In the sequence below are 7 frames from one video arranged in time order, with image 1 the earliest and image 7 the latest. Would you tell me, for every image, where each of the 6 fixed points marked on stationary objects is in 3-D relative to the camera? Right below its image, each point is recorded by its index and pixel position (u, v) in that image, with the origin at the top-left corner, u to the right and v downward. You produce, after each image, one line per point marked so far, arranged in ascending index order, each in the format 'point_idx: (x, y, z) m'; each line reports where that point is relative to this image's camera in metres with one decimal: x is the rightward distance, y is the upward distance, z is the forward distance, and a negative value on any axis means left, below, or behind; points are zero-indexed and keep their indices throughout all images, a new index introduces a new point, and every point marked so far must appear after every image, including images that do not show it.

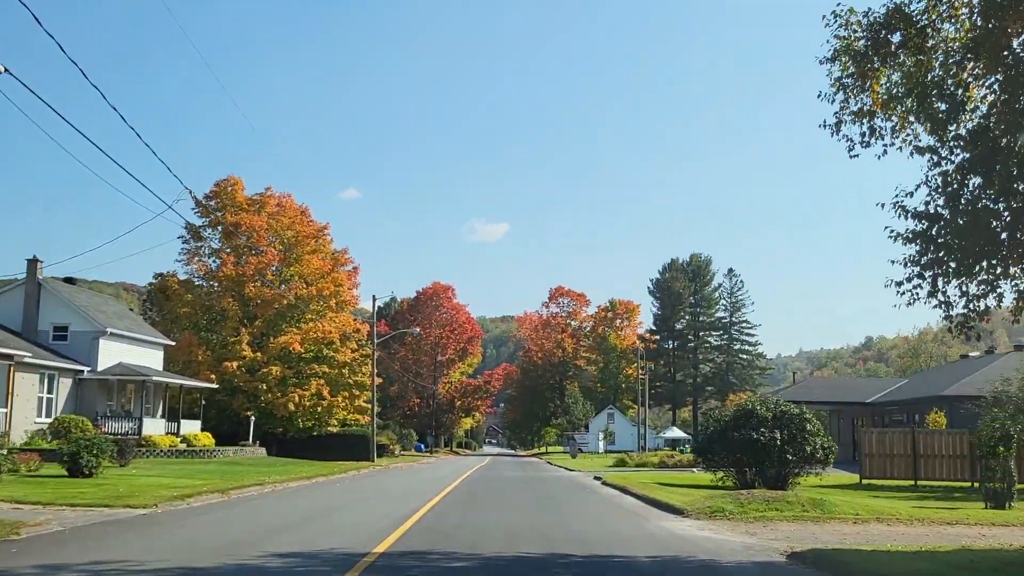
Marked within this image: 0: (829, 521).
0: (+5.1, -3.8, +14.6) m
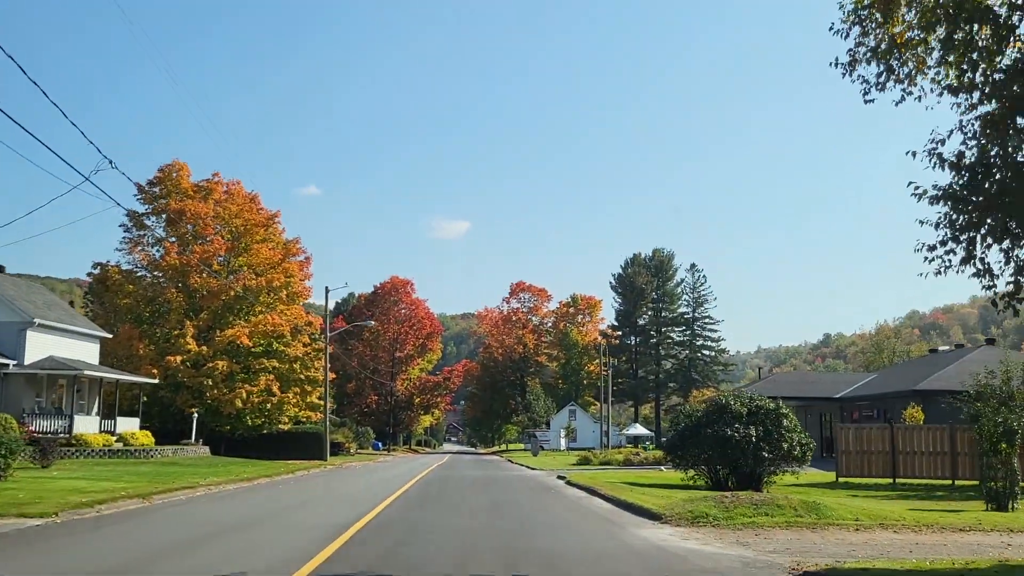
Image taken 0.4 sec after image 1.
0: (+4.5, -3.4, +12.9) m
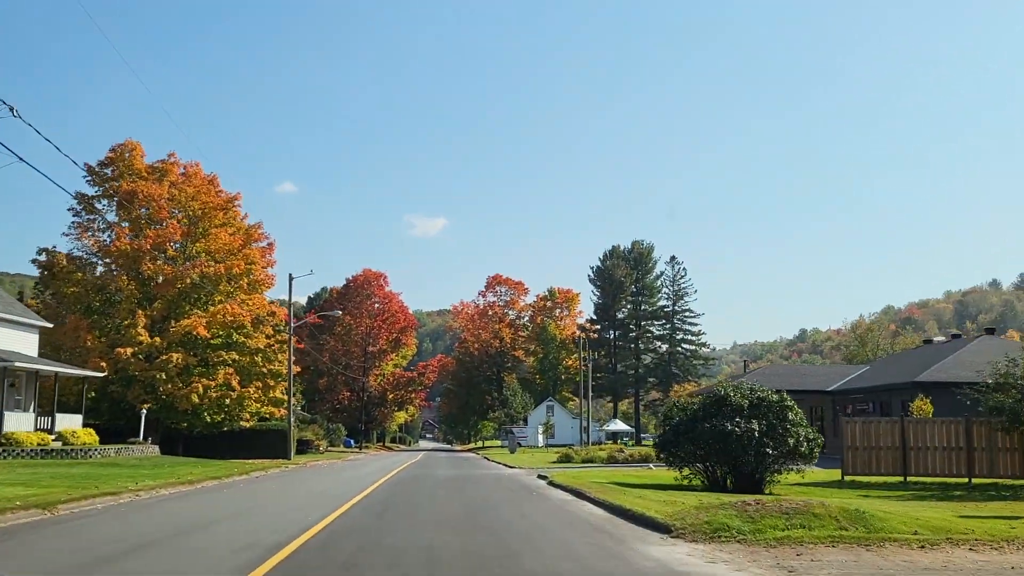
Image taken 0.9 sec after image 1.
0: (+4.3, -2.9, +10.3) m
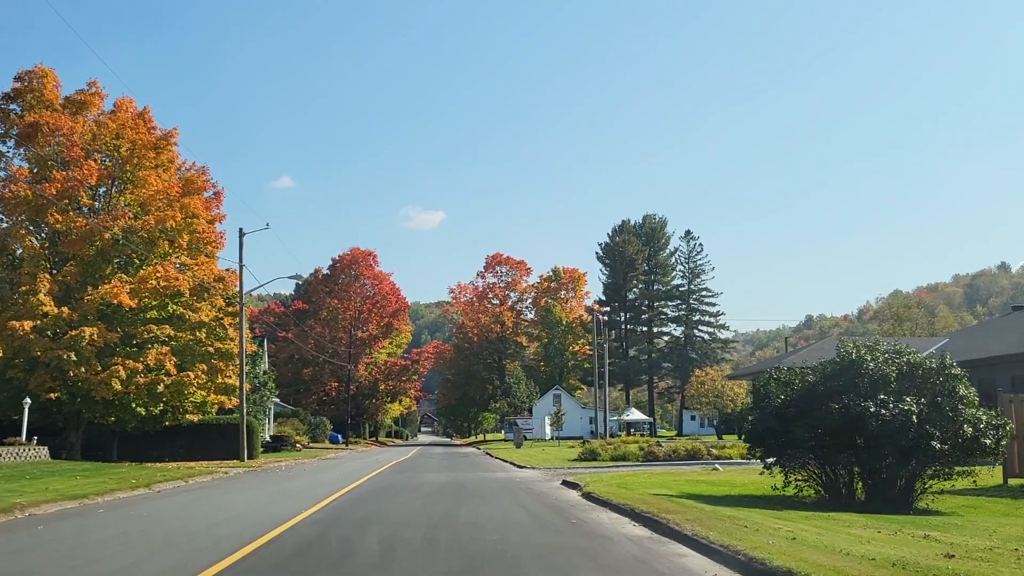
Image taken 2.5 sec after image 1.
0: (+4.6, -1.4, +1.7) m
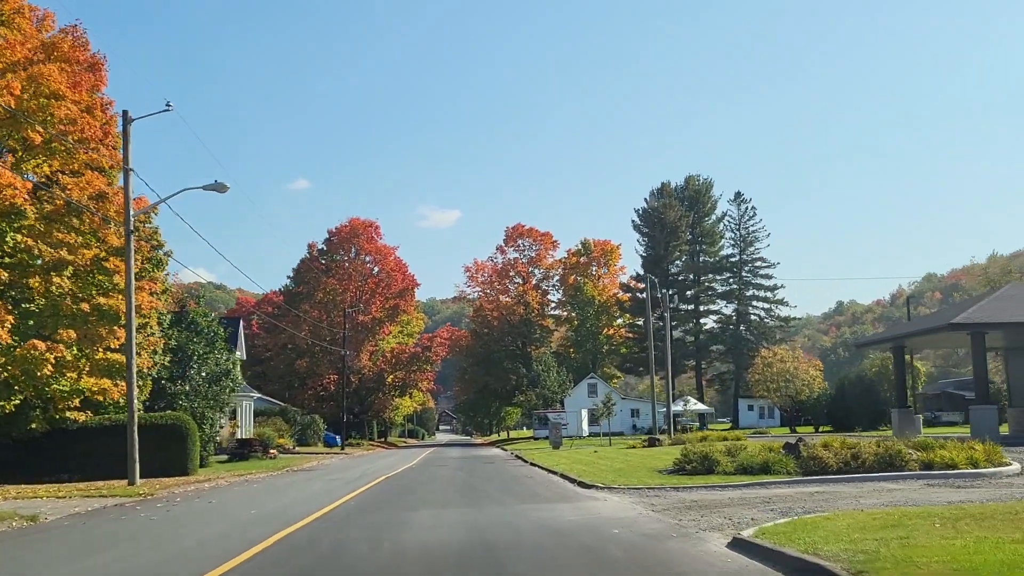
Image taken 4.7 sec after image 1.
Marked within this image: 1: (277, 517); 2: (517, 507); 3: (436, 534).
0: (+5.2, +0.8, -11.5) m
1: (-5.2, -4.9, +18.0) m
2: (+0.1, -3.7, +15.0) m
3: (-1.4, -3.8, +12.8) m
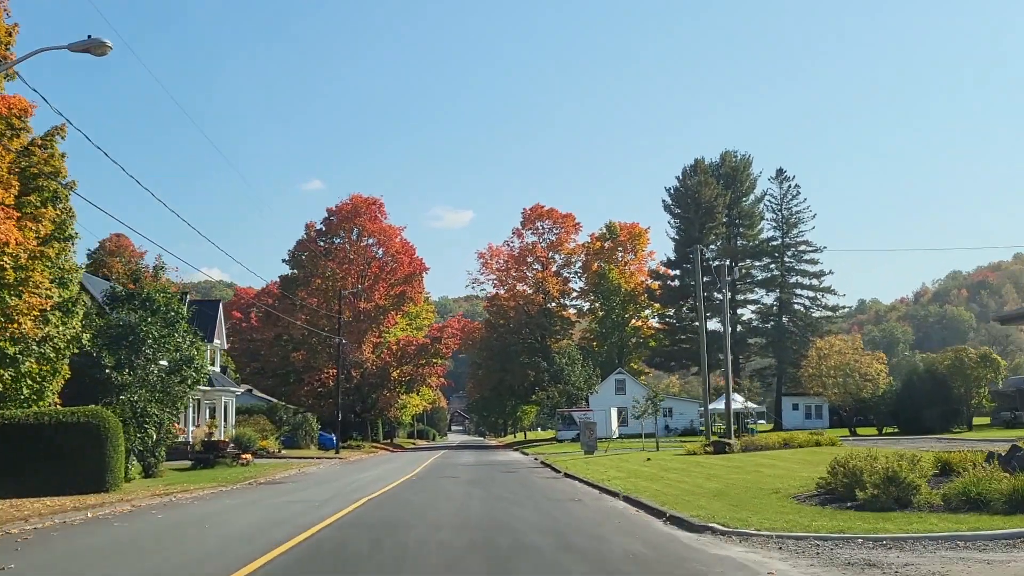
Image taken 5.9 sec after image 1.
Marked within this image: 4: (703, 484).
0: (+5.4, +2.0, -19.5) m
1: (-4.5, -3.6, +10.1) m
2: (+0.7, -2.5, +7.1) m
3: (-0.8, -2.6, +4.9) m
4: (+3.7, -3.8, +17.3) m
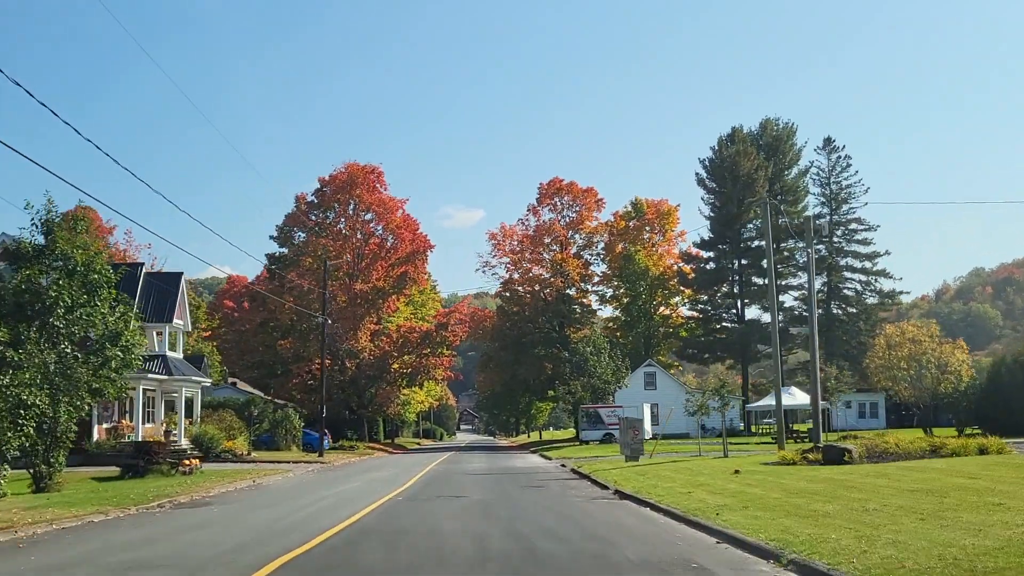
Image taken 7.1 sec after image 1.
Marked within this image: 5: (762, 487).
0: (+5.6, +3.3, -27.8) m
1: (-4.1, -2.3, +1.9) m
2: (+1.1, -1.2, -1.2) m
3: (-0.4, -1.2, -3.3) m
4: (+4.2, -2.5, +9.0) m
5: (+4.3, -3.5, +16.0) m
